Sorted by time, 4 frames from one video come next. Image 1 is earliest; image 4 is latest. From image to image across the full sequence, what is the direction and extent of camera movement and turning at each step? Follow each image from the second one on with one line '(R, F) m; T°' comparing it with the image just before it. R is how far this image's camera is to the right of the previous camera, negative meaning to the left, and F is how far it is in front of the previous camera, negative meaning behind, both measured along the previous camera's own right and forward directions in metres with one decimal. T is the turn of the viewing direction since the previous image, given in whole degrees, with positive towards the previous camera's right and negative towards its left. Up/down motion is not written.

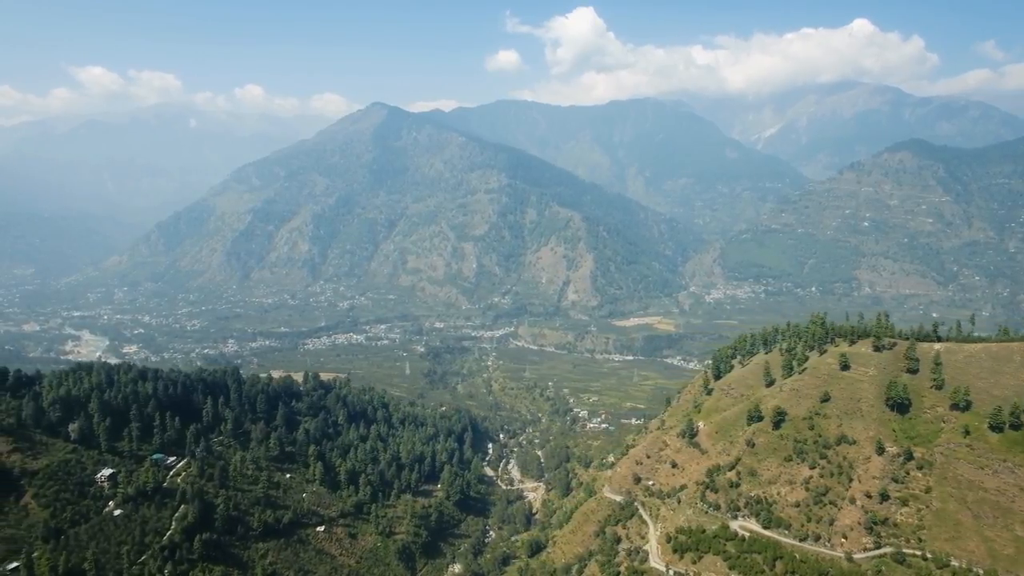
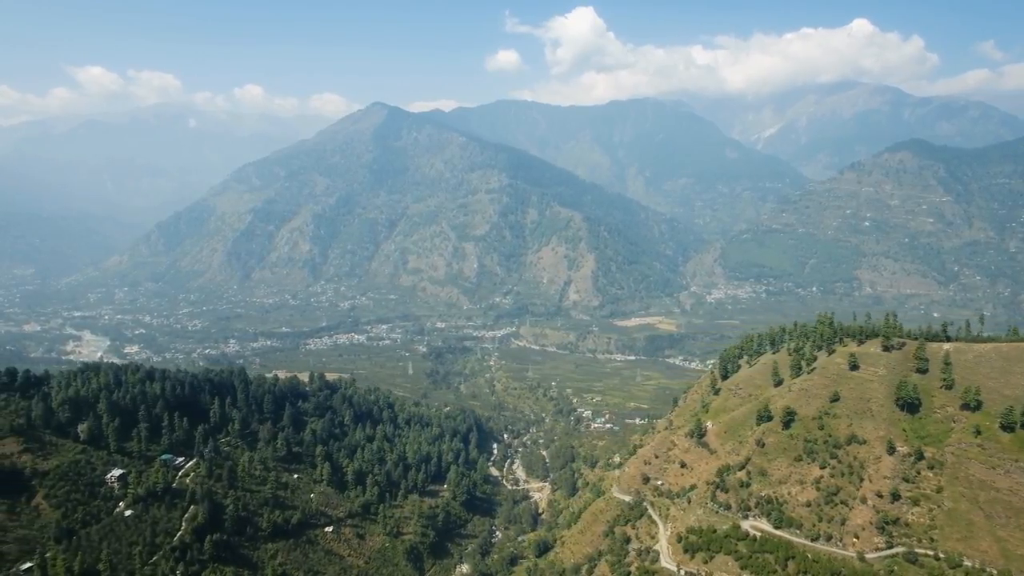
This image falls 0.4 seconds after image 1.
(-1.0, 0.0) m; 0°
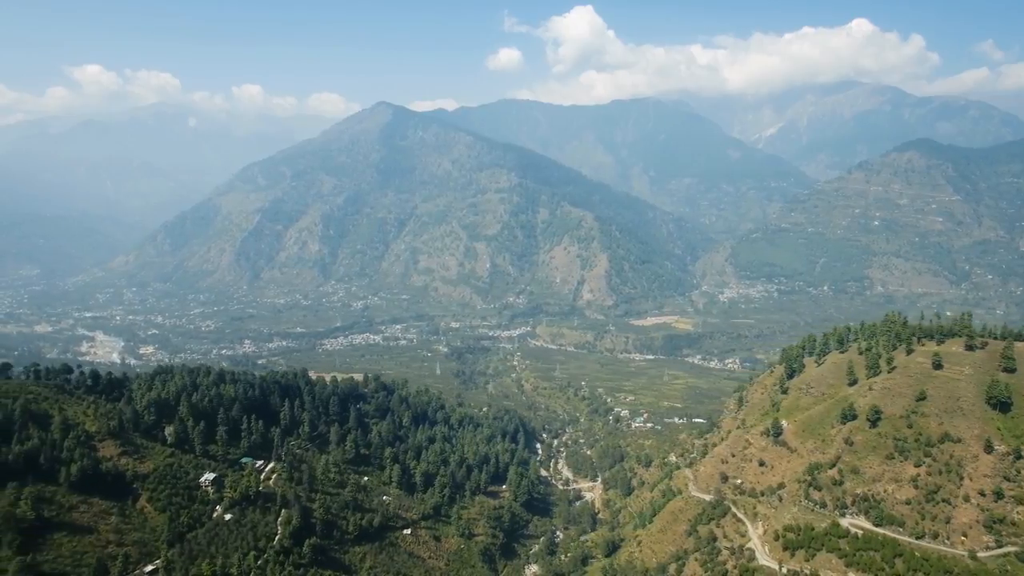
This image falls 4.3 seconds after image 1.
(-8.7, -0.2) m; +1°
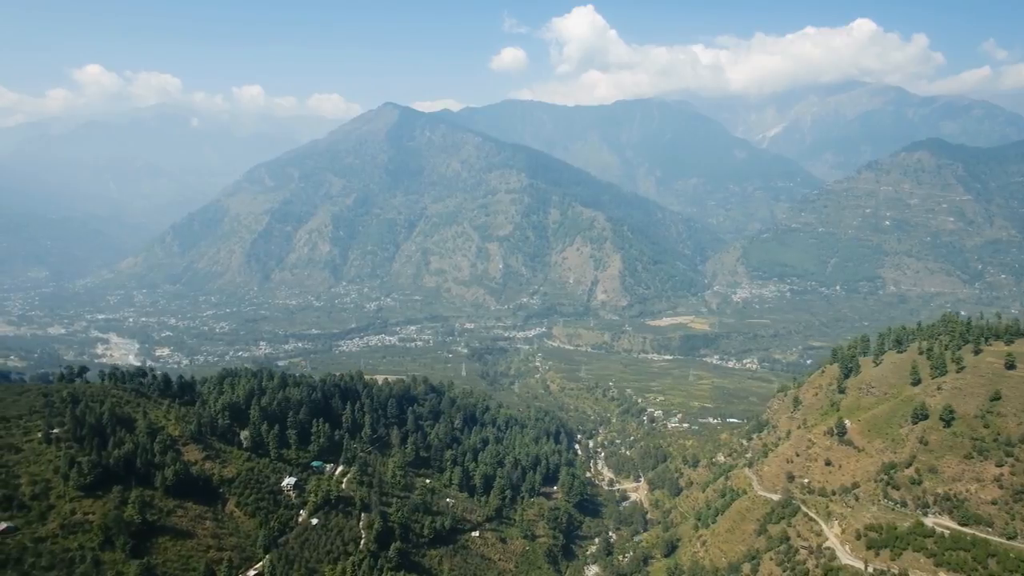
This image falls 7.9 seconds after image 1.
(-7.1, 0.0) m; 0°
